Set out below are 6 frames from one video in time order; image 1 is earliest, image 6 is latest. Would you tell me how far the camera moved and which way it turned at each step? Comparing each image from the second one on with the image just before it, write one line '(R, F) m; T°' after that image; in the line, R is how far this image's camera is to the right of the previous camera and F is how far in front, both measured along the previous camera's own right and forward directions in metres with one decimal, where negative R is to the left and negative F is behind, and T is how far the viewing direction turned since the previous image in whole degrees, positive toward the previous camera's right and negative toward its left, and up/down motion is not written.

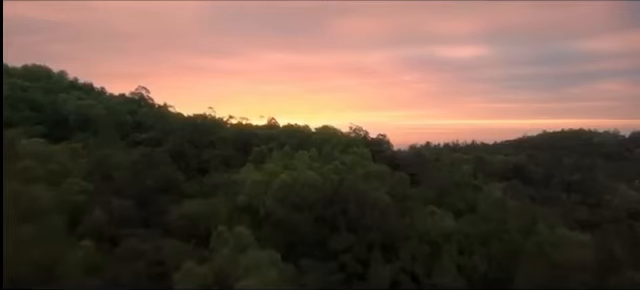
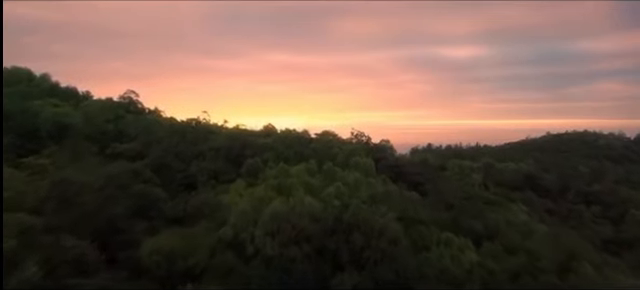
(0.0, +1.7) m; 0°
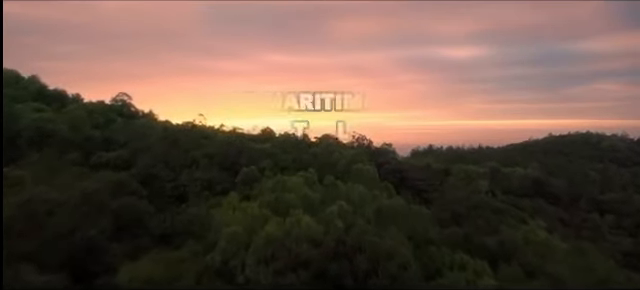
(0.0, +1.0) m; 0°
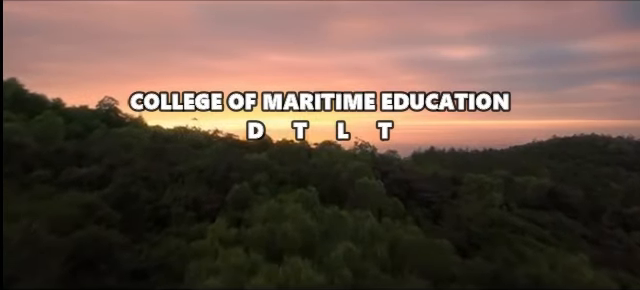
(0.0, +1.8) m; 0°
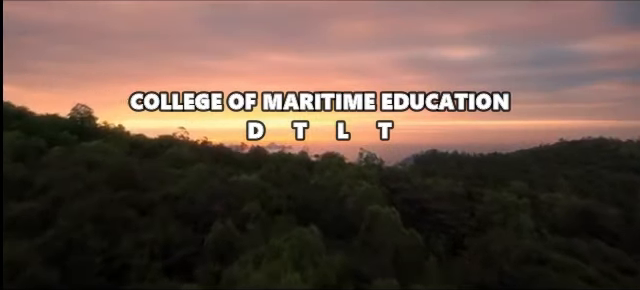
(0.0, +2.8) m; 0°
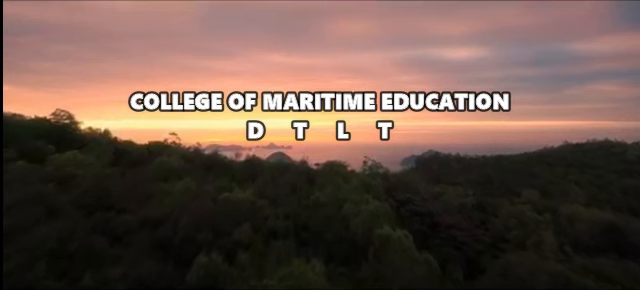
(0.0, +1.7) m; 0°
